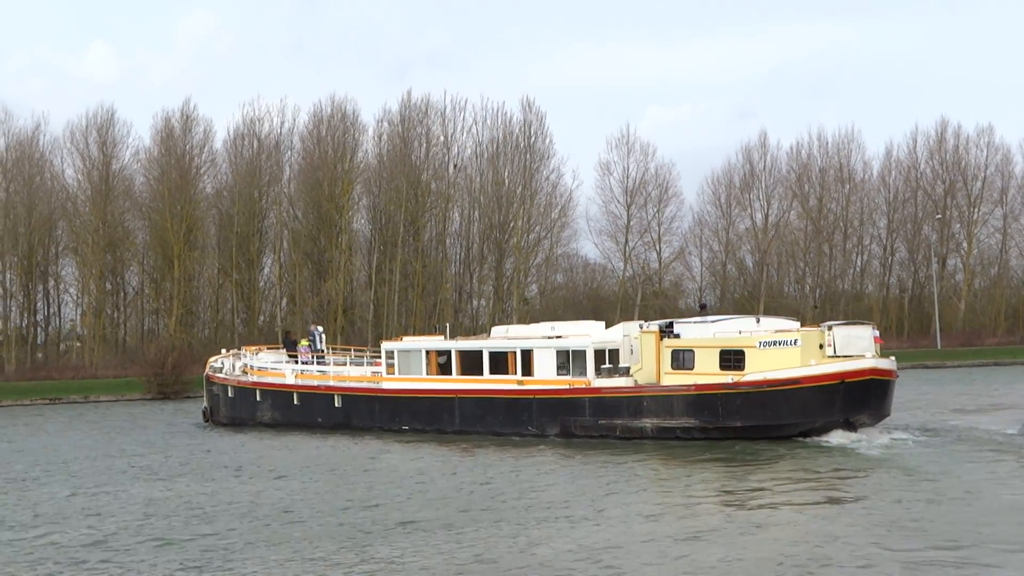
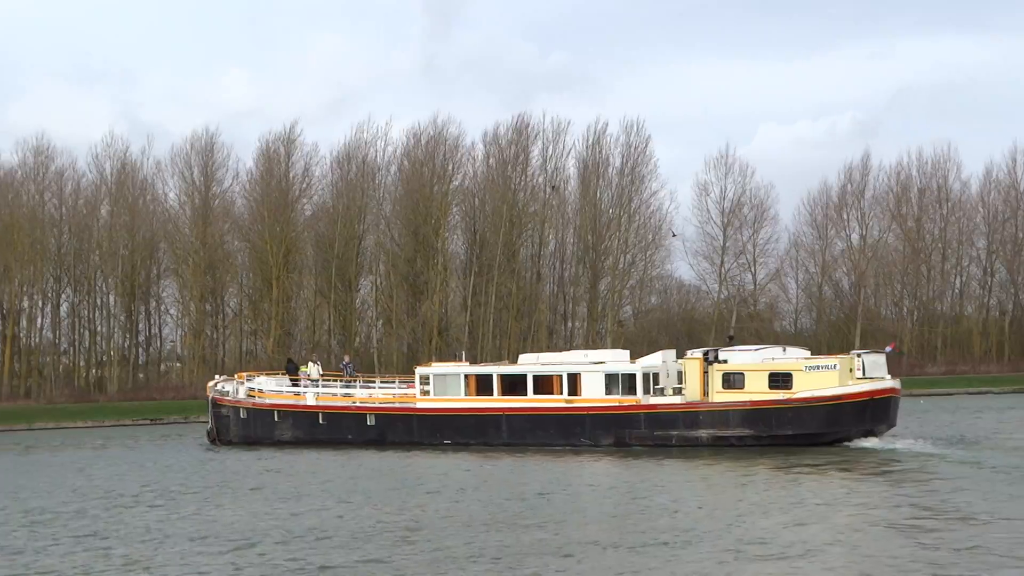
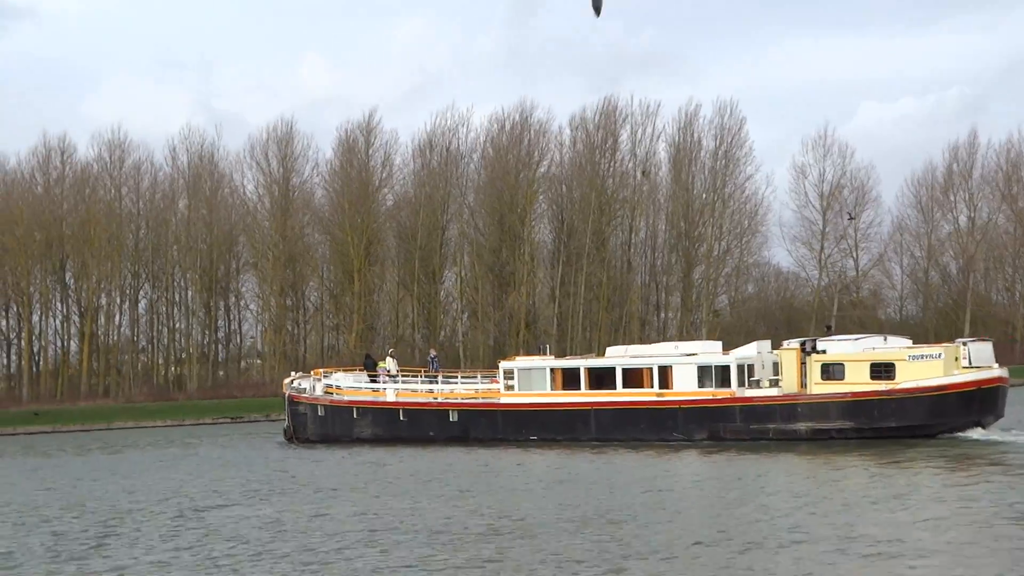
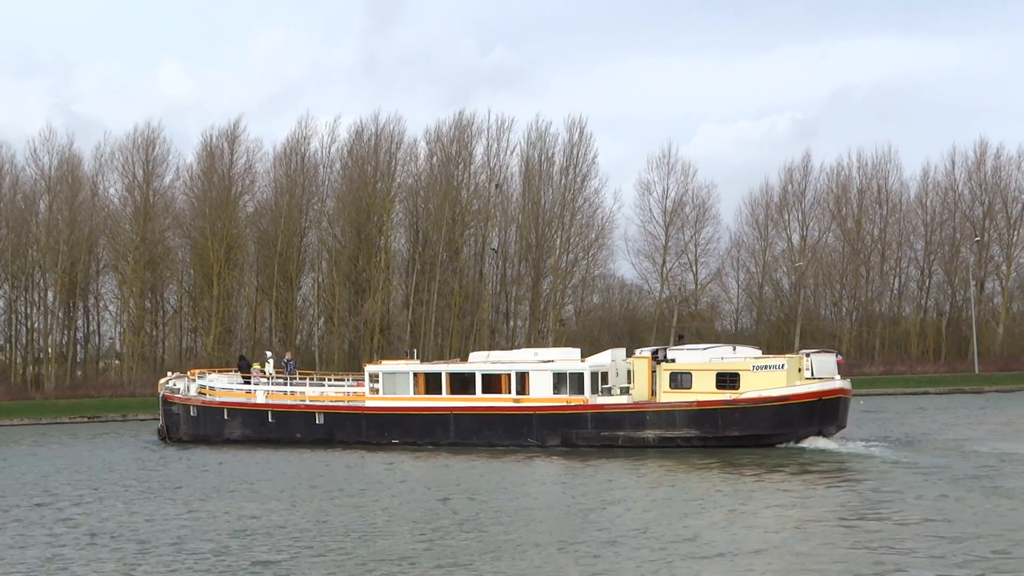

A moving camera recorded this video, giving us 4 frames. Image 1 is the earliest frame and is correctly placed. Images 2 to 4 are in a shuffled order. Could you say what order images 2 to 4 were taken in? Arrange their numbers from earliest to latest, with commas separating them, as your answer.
4, 2, 3
